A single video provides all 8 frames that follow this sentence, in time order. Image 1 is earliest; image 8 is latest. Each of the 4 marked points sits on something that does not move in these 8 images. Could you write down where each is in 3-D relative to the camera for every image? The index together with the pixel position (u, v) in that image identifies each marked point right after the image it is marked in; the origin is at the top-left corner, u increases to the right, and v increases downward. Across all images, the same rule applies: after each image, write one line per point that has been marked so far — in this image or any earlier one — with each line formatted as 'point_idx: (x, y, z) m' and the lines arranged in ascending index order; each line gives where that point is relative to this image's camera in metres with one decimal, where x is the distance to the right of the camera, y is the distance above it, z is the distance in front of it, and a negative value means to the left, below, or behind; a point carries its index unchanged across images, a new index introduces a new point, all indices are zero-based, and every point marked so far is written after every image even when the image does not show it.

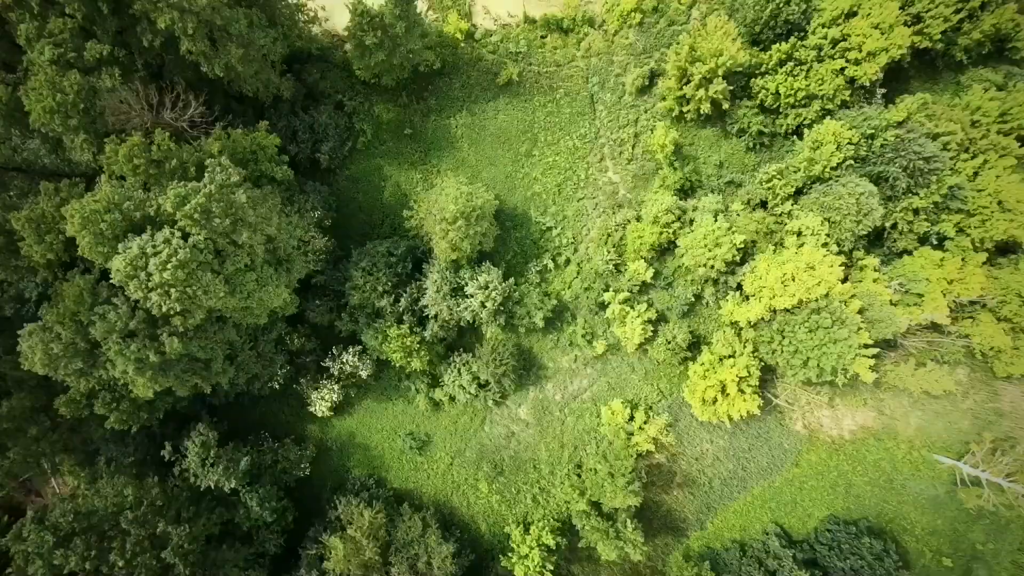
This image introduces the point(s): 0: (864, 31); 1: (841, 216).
0: (+8.7, +6.2, +14.7) m
1: (+8.1, +1.8, +14.7) m
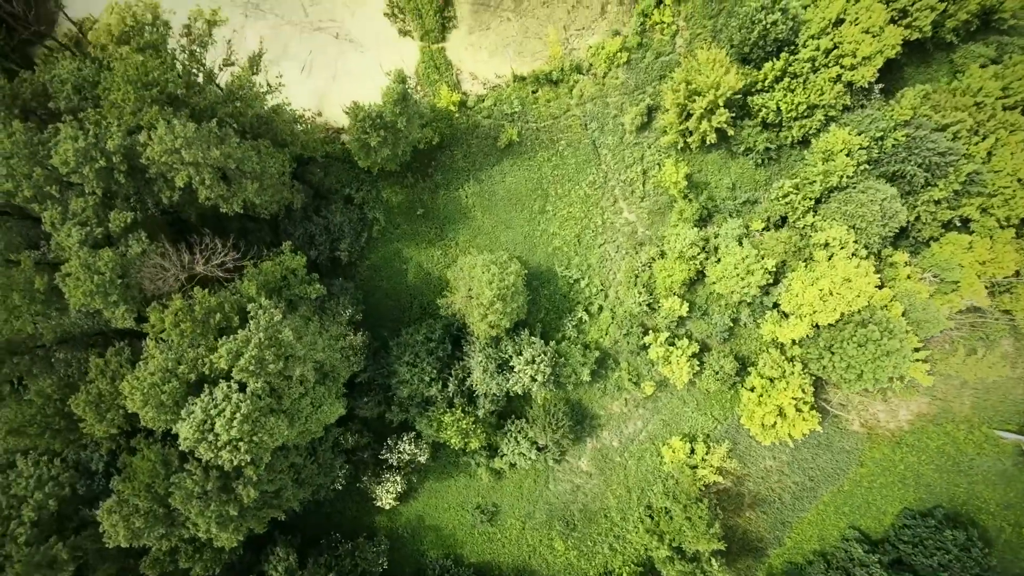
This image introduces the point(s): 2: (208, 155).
0: (+8.5, +6.1, +14.7) m
1: (+8.8, +1.6, +14.8) m
2: (-5.6, +2.4, +11.0) m
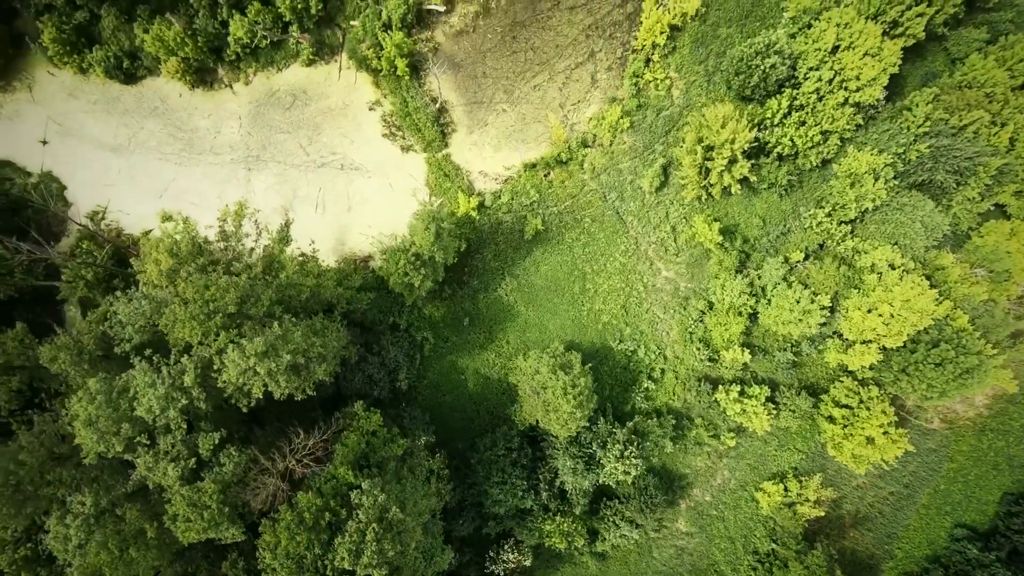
0: (+8.5, +5.5, +14.8) m
1: (+9.8, +1.3, +14.8) m
2: (-4.3, -1.3, +11.0) m
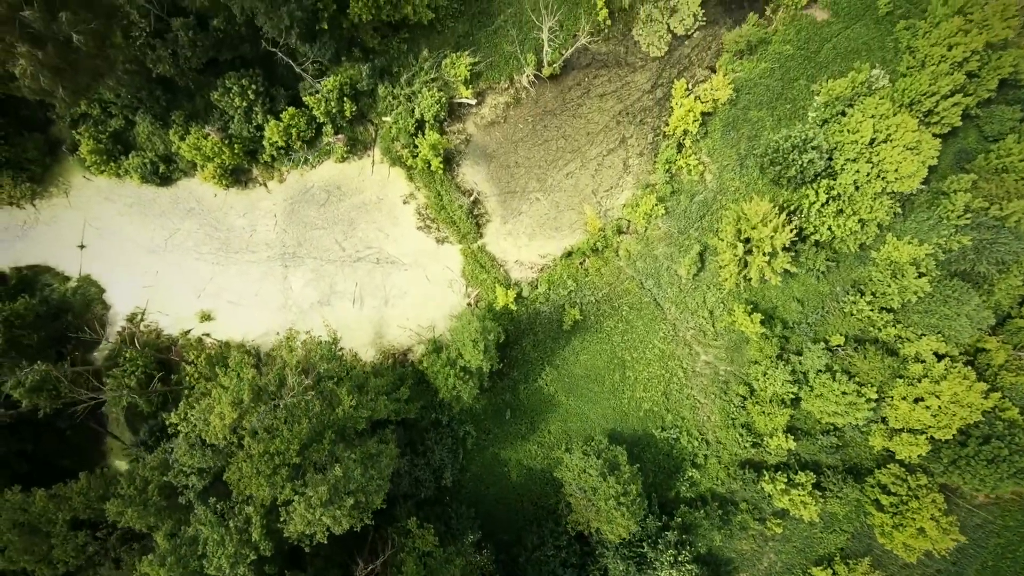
0: (+9.4, +3.2, +14.8) m
1: (+10.9, -1.0, +14.8) m
2: (-3.1, -4.0, +11.0) m
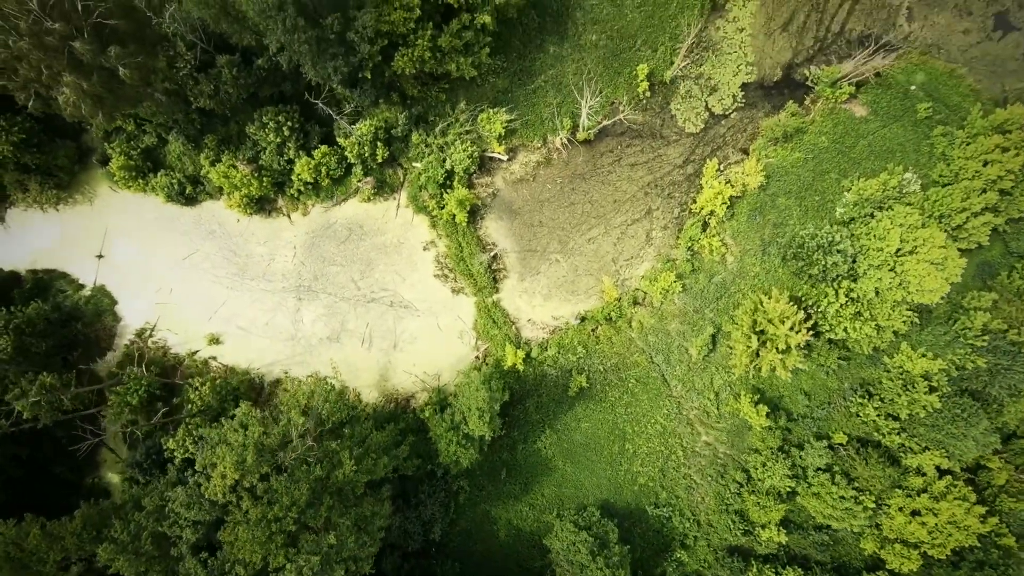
0: (+10.0, +0.5, +14.8) m
1: (+11.0, -3.9, +14.7) m
2: (-3.3, -5.3, +11.0) m
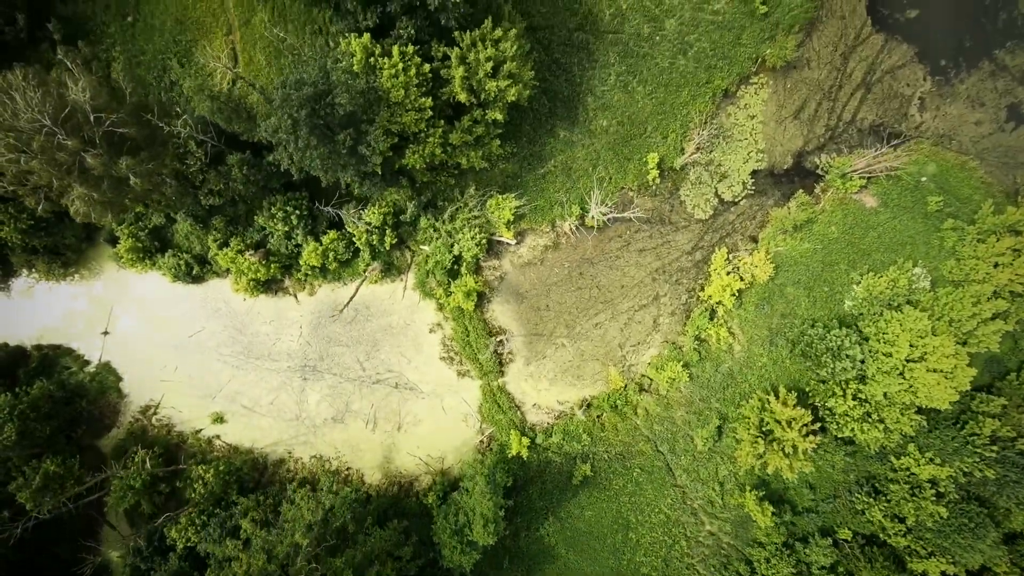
0: (+10.2, -2.1, +14.7) m
1: (+11.1, -6.5, +14.6) m
2: (-3.3, -7.6, +11.0) m
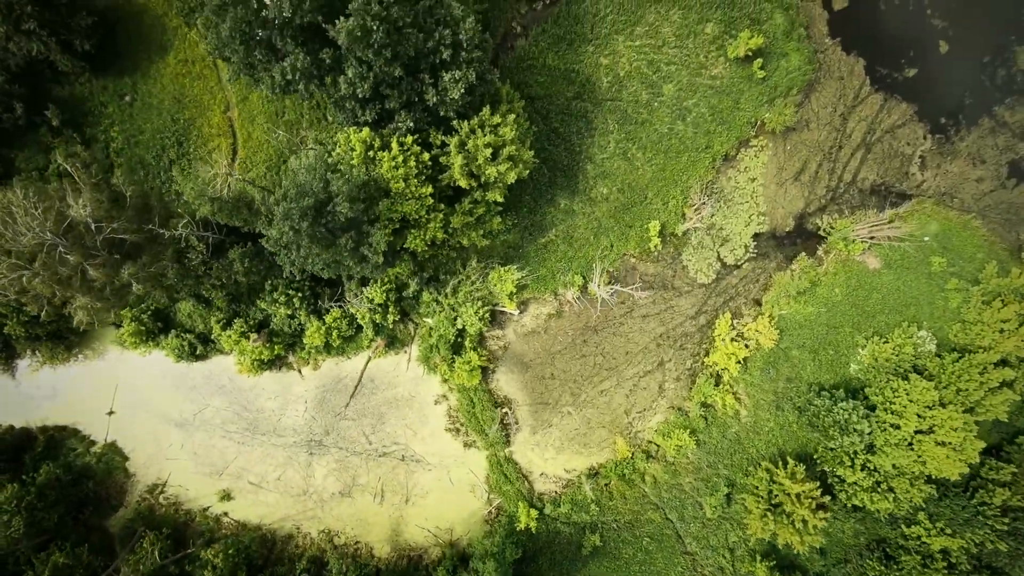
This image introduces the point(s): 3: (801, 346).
0: (+10.4, -3.9, +14.6) m
1: (+11.4, -8.2, +14.6) m
2: (-3.0, -9.7, +10.9) m
3: (+8.2, -1.7, +17.0) m
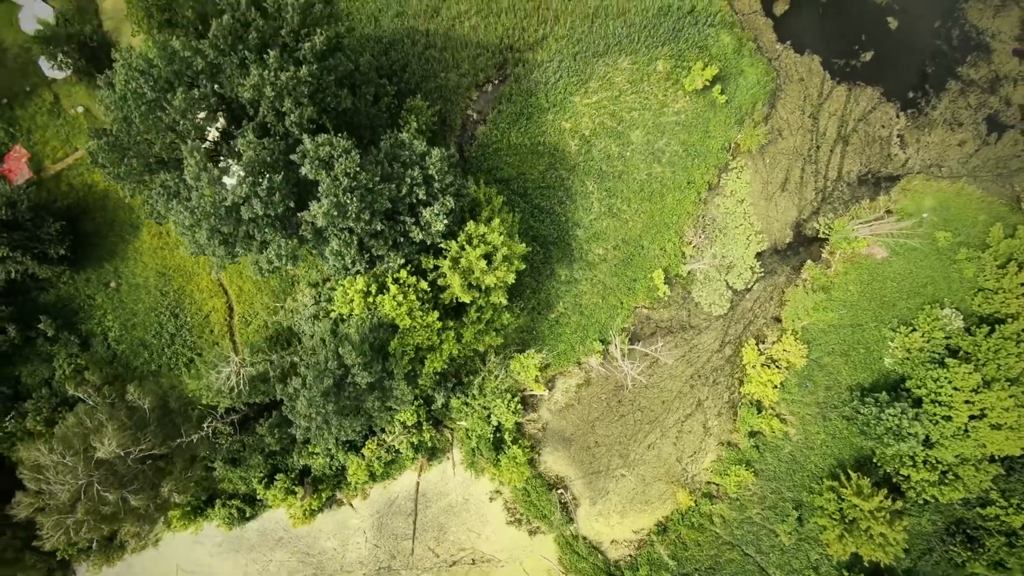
0: (+11.7, -3.4, +14.6) m
1: (+13.8, -7.4, +14.5) m
2: (+0.3, -12.5, +10.9) m
3: (+9.0, -1.8, +16.9) m
